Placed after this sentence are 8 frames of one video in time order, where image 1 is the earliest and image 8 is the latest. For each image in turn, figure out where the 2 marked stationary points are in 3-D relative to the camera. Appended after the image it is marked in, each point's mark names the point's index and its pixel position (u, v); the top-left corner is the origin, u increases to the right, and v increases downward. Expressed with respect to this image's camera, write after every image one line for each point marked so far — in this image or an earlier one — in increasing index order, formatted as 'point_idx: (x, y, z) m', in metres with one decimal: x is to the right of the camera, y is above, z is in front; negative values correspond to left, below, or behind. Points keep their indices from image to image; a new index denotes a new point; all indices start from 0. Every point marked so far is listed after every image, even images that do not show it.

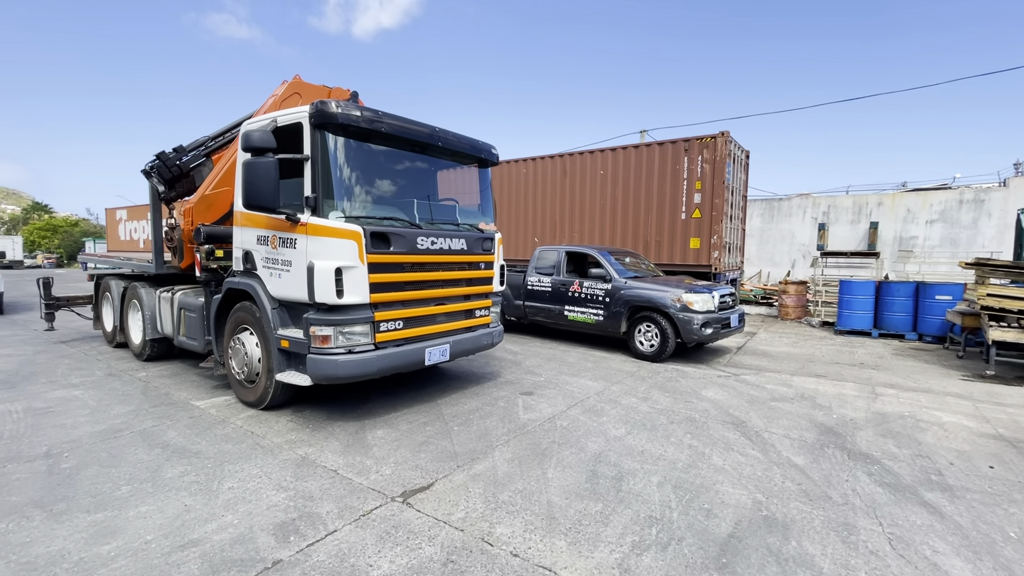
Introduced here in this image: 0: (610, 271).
0: (+1.6, +0.3, +8.0) m
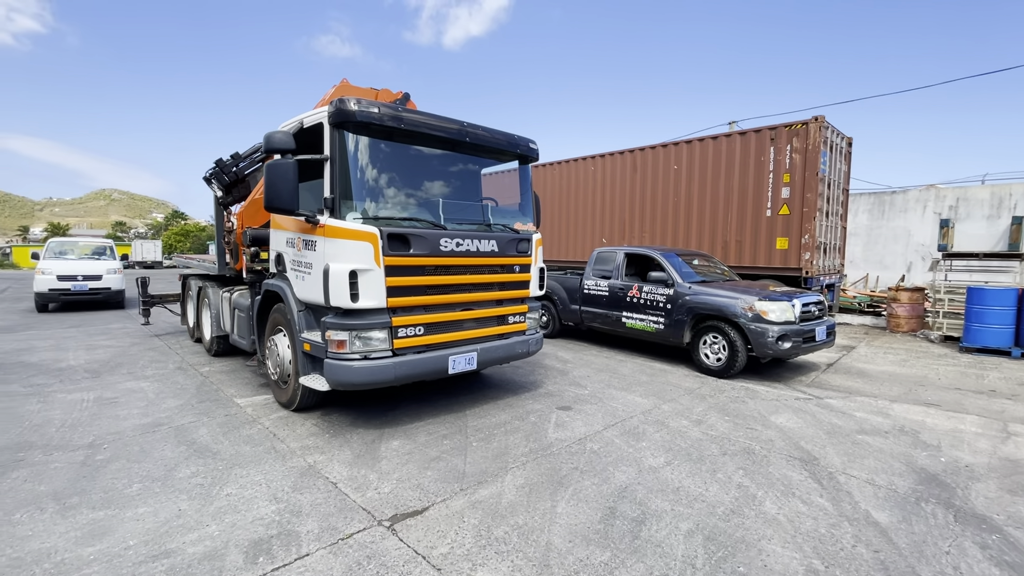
0: (+2.4, +0.2, +7.2) m
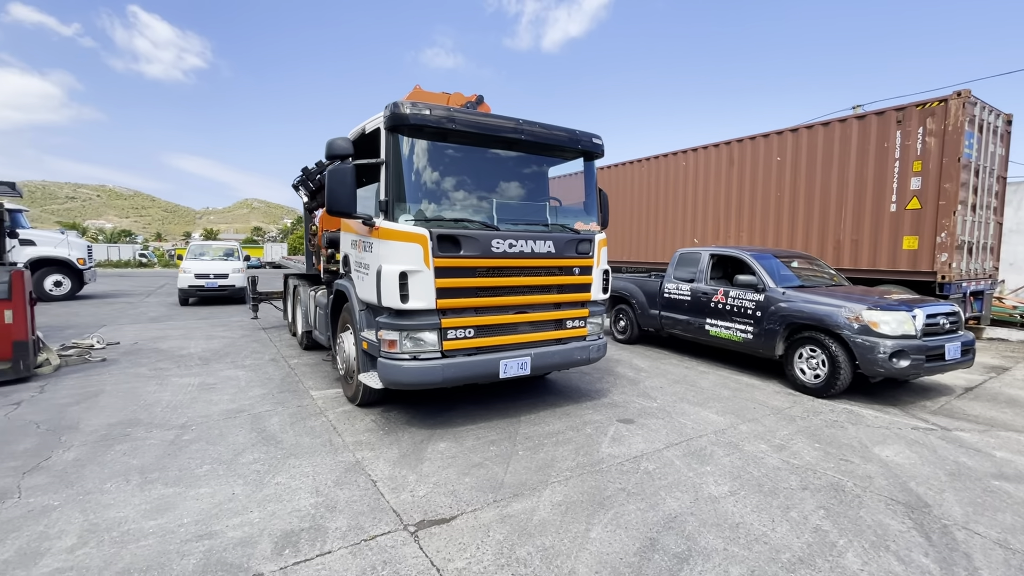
0: (+3.4, +0.1, +6.5) m
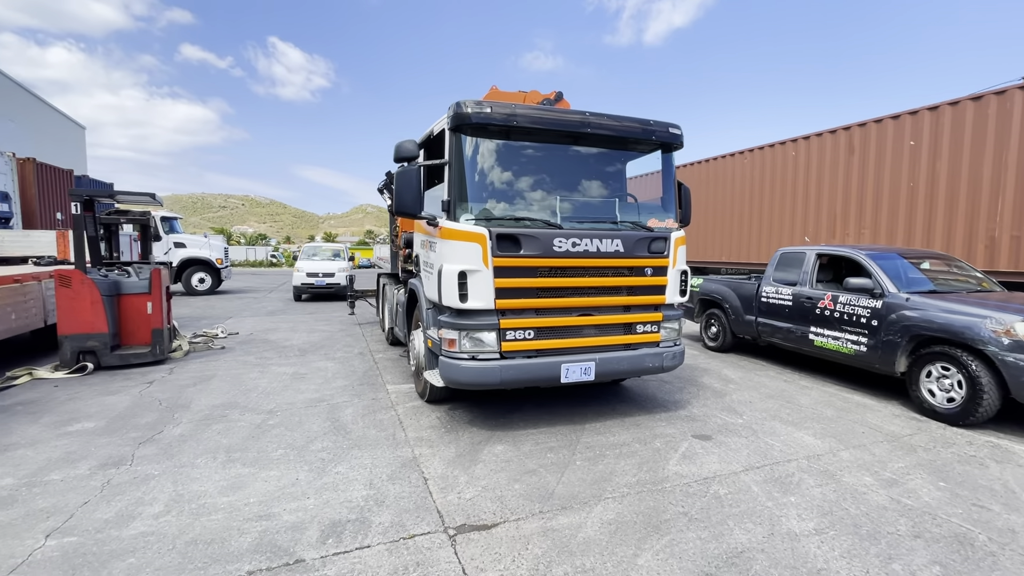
0: (+4.3, +0.1, +5.5) m
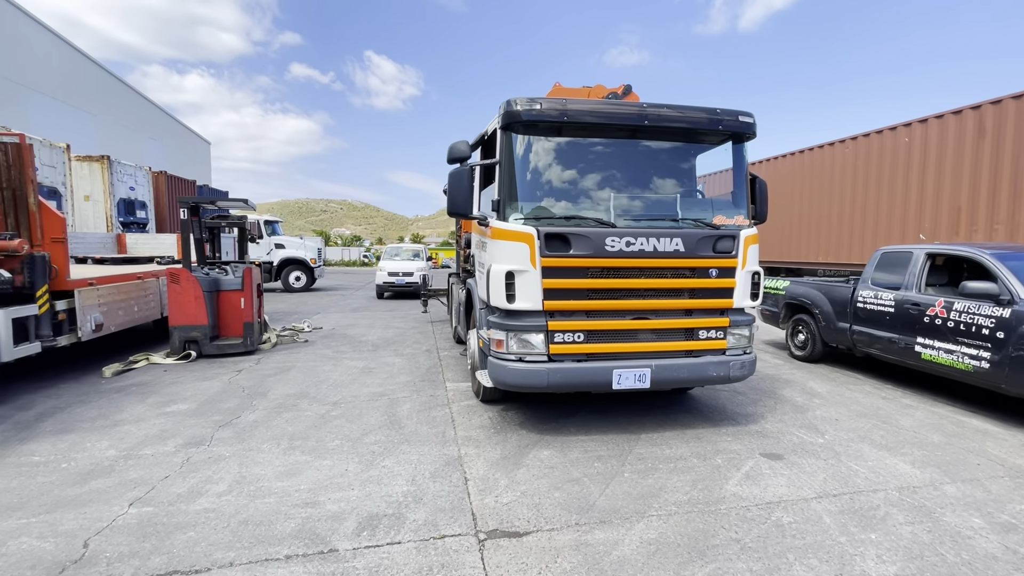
0: (+4.9, 0.0, +4.7) m
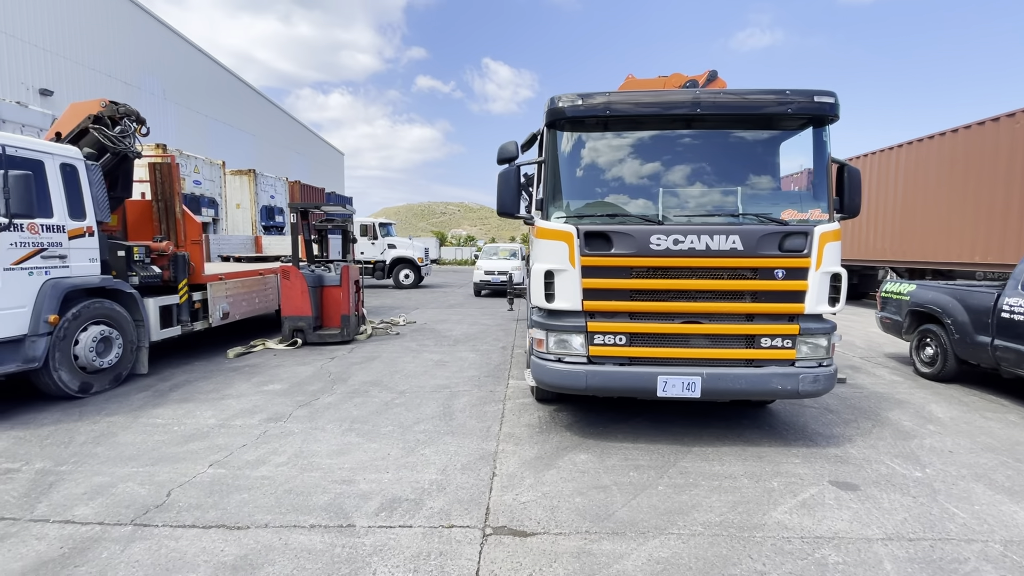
0: (+5.3, -0.1, +3.5) m
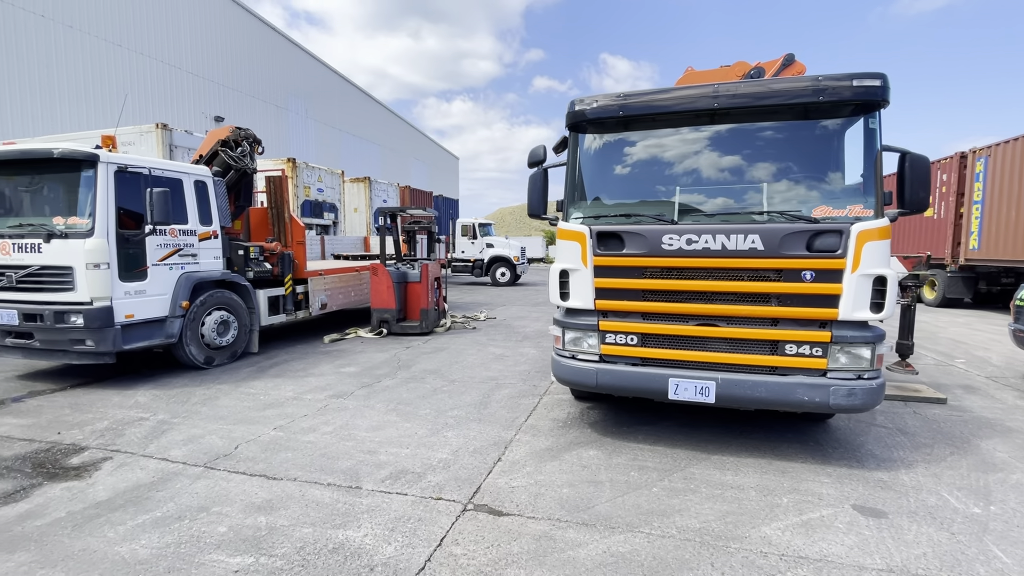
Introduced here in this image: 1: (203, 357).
0: (+5.2, -0.2, +2.5) m
1: (-4.0, -0.9, +6.2) m
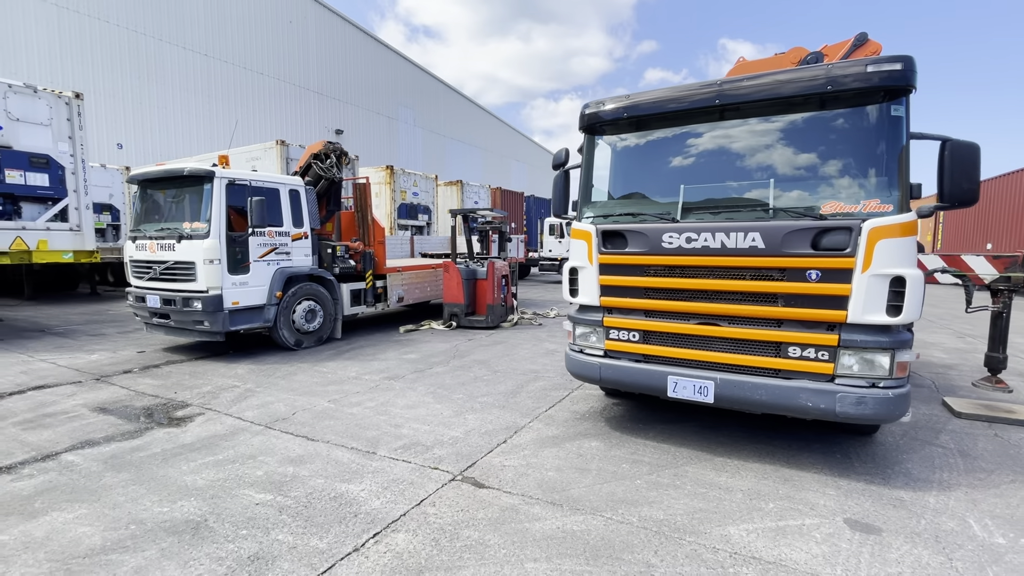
0: (+4.8, -0.2, +1.7) m
1: (-3.3, -0.8, +7.3) m
